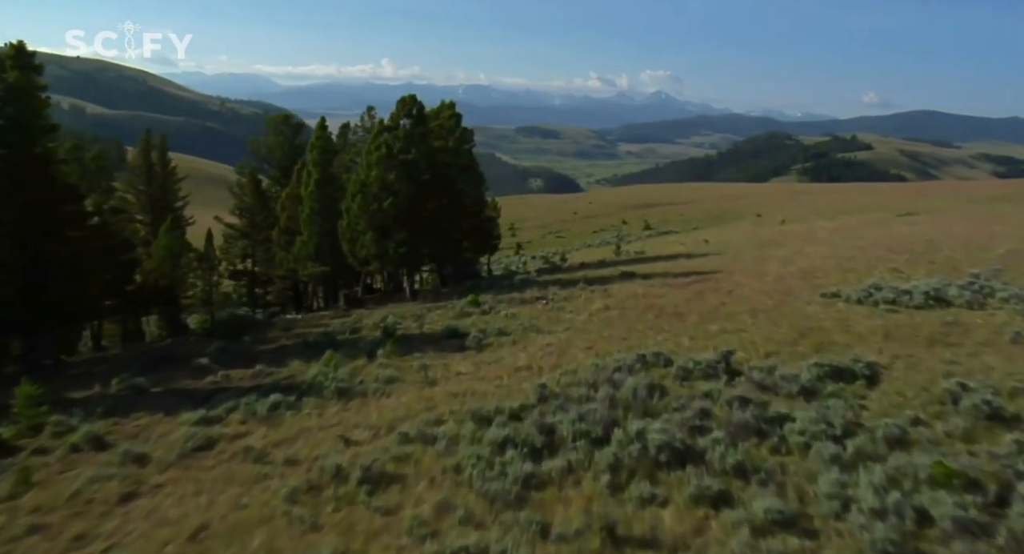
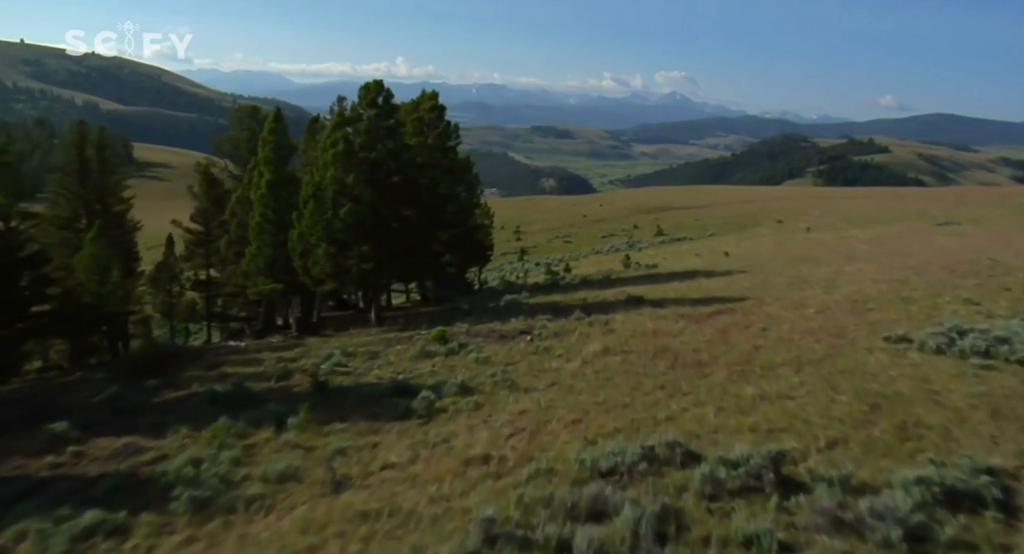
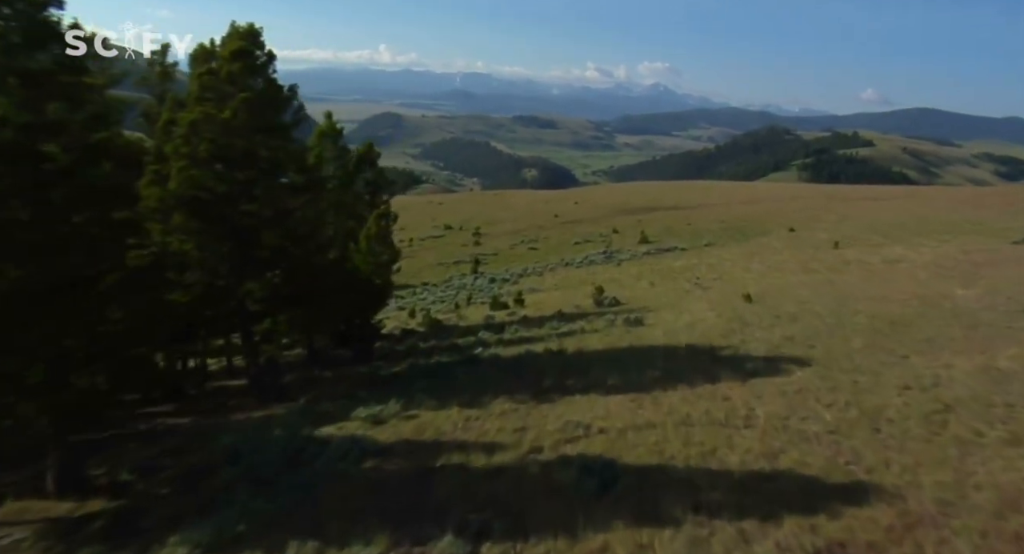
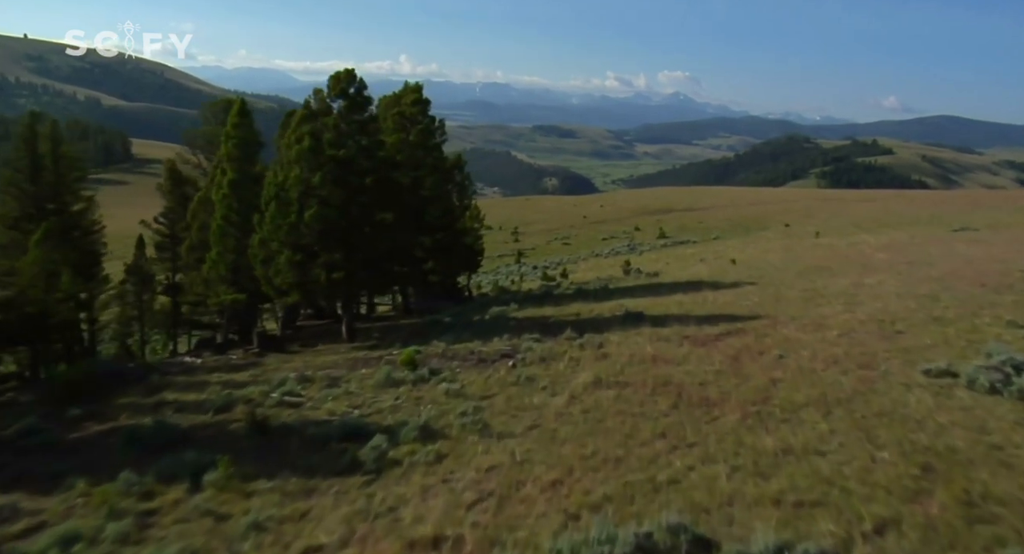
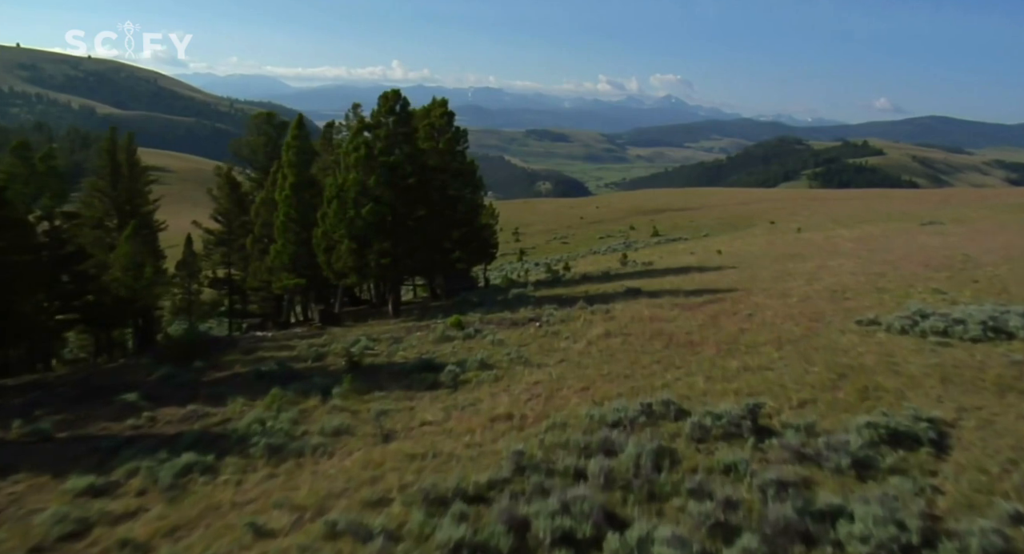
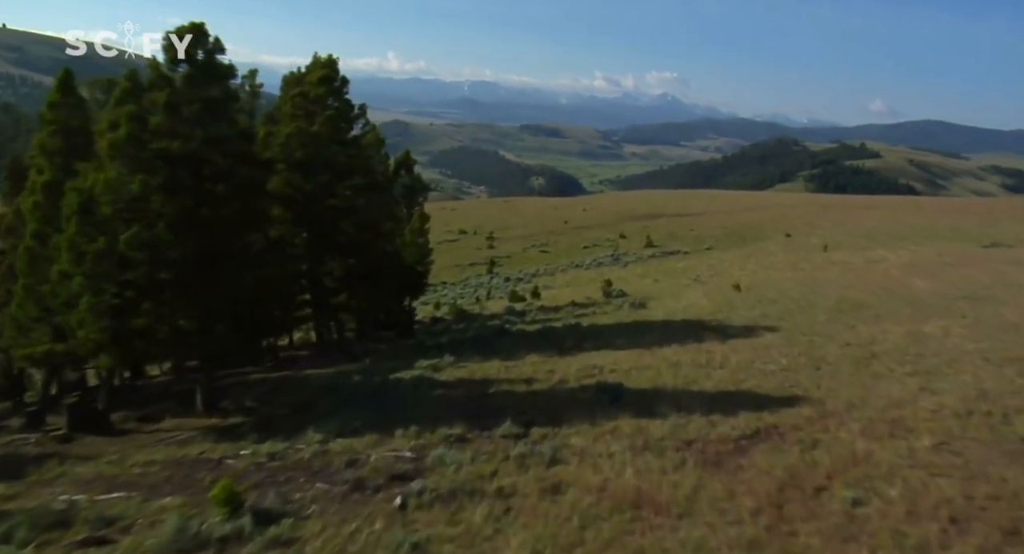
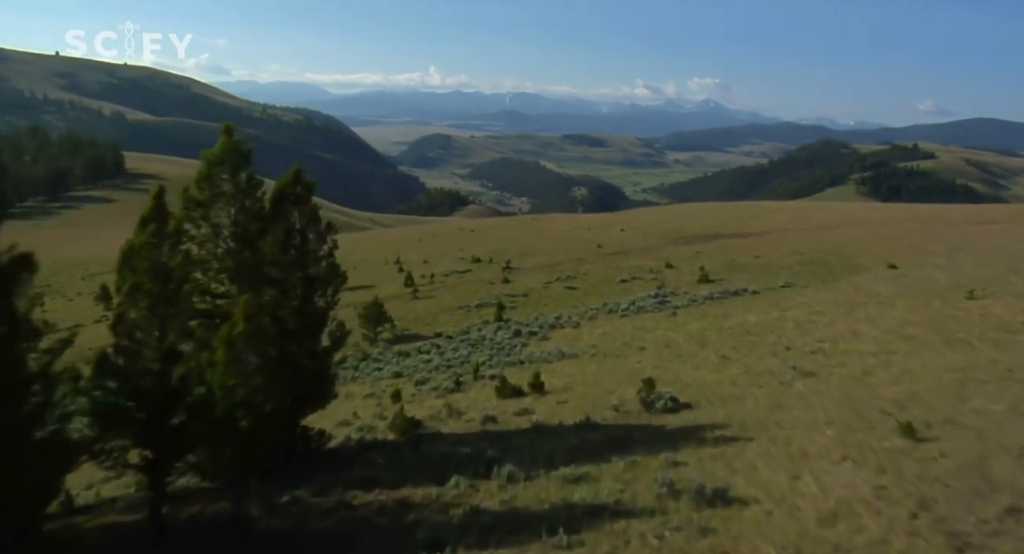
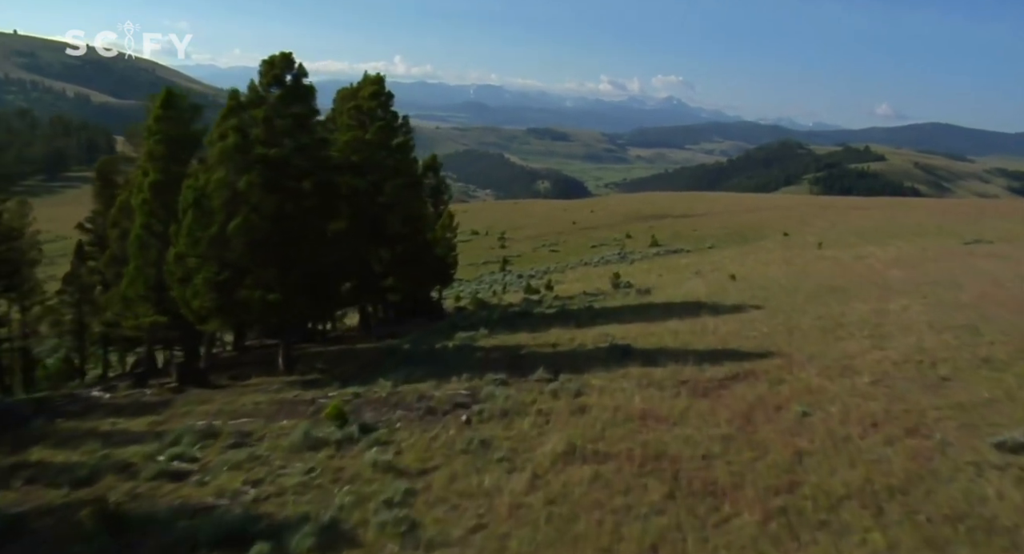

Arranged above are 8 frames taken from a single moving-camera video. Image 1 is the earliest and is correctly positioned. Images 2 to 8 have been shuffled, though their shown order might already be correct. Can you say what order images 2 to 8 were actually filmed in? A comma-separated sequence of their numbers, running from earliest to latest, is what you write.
5, 2, 4, 8, 6, 3, 7
